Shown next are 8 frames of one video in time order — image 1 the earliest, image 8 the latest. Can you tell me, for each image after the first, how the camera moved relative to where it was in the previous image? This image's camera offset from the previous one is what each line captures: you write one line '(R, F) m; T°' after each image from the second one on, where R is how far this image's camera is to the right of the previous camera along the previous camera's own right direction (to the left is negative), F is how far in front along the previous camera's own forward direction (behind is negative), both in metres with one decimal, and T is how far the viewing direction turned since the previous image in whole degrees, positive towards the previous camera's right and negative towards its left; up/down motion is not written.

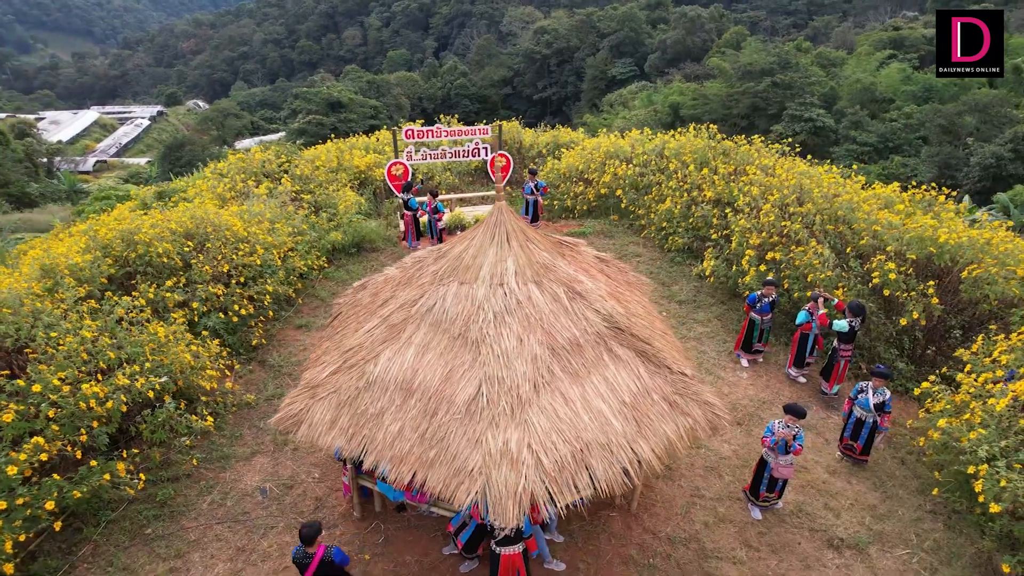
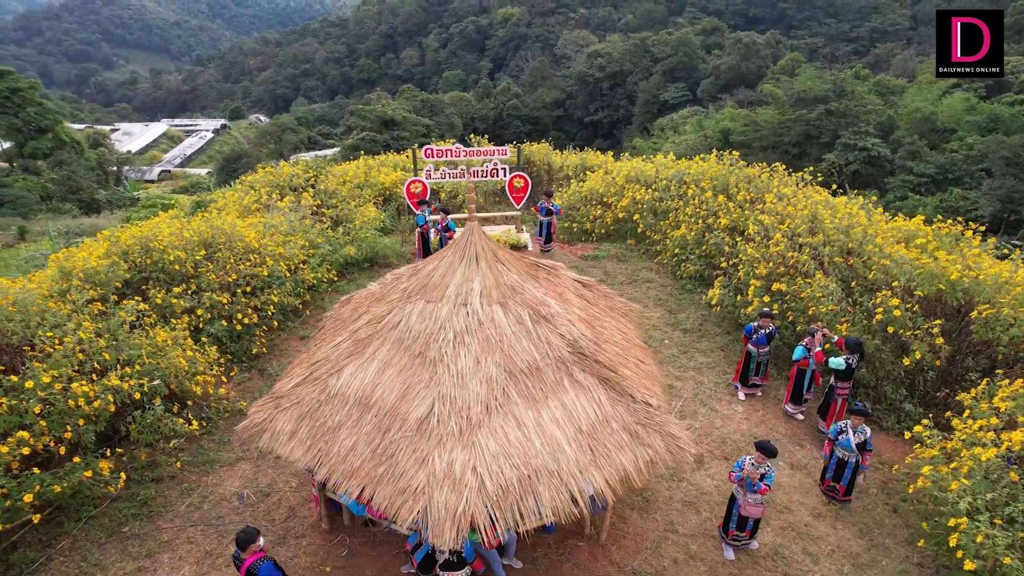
(+0.5, 0.0) m; -4°
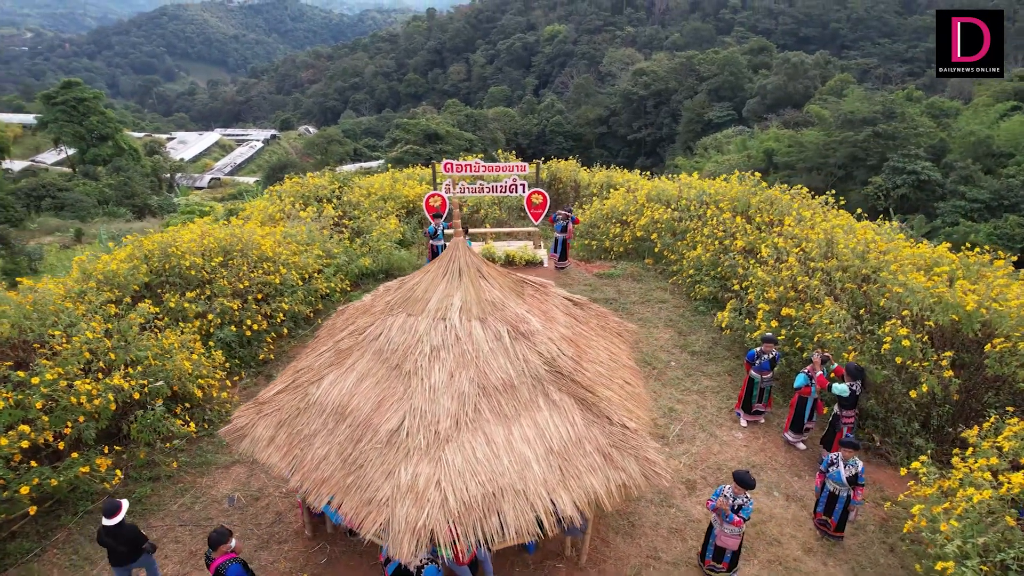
(+0.4, 0.0) m; -4°
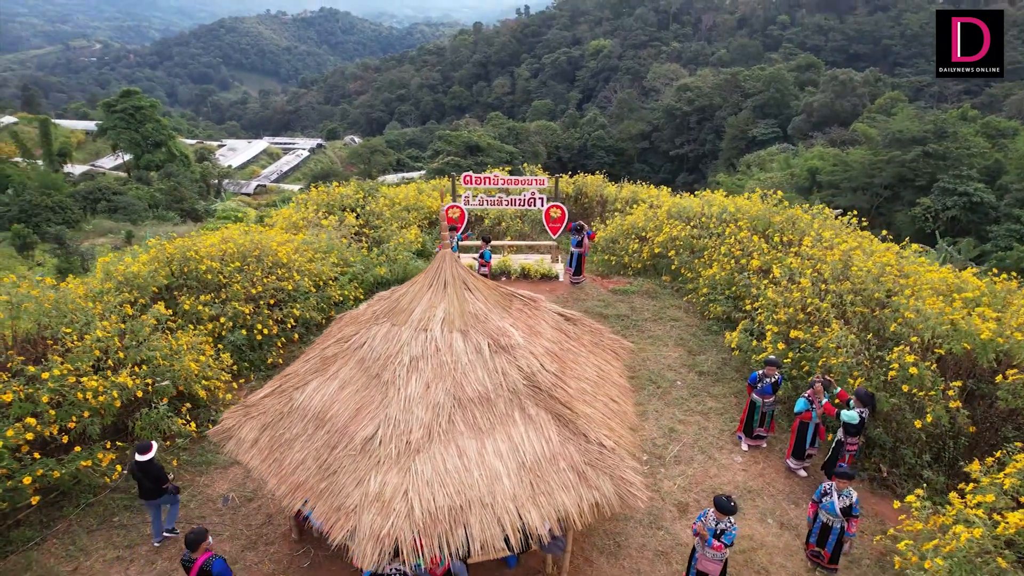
(+0.4, 0.0) m; -4°
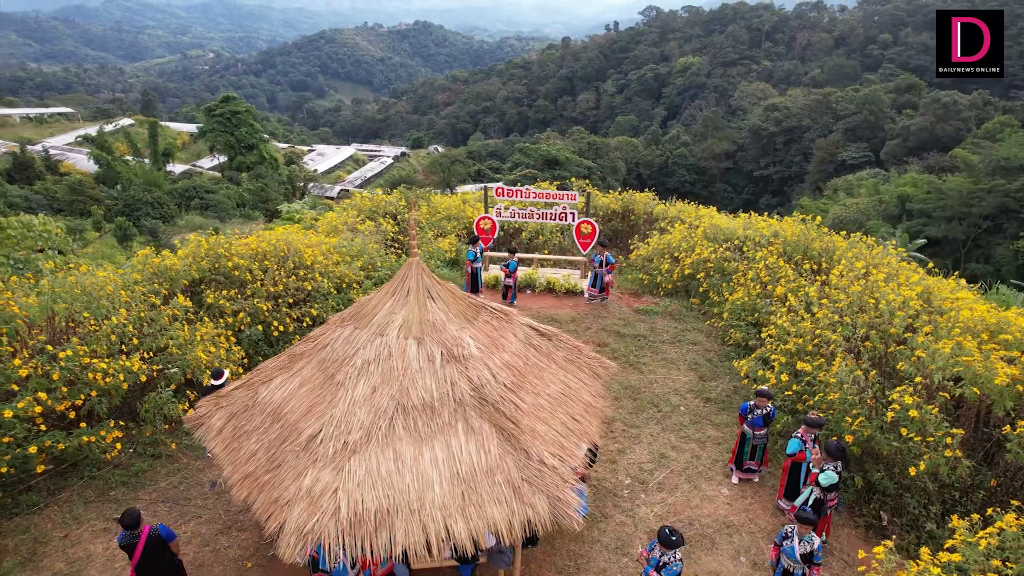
(+0.8, 0.0) m; -7°
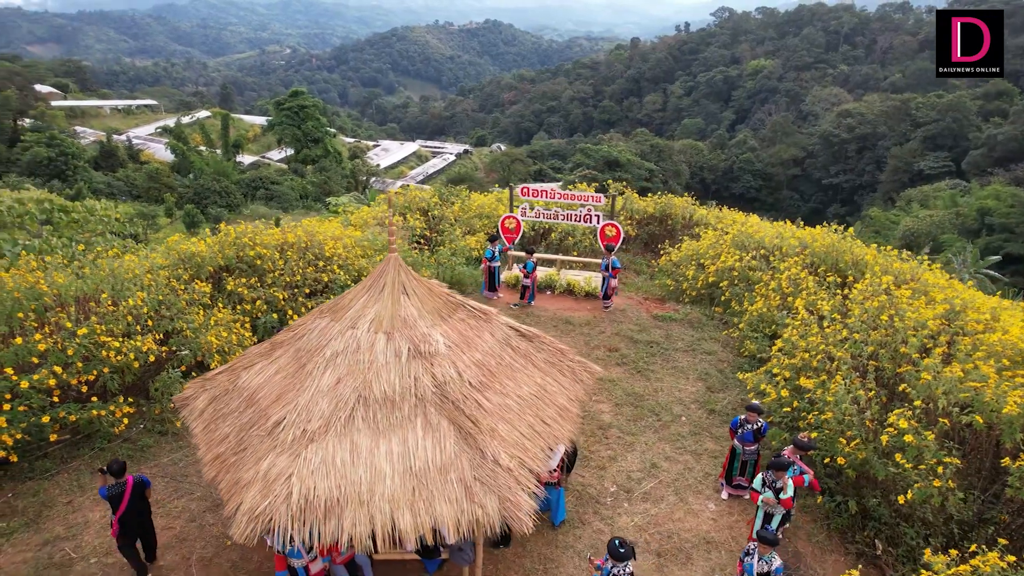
(+0.6, 0.0) m; -5°
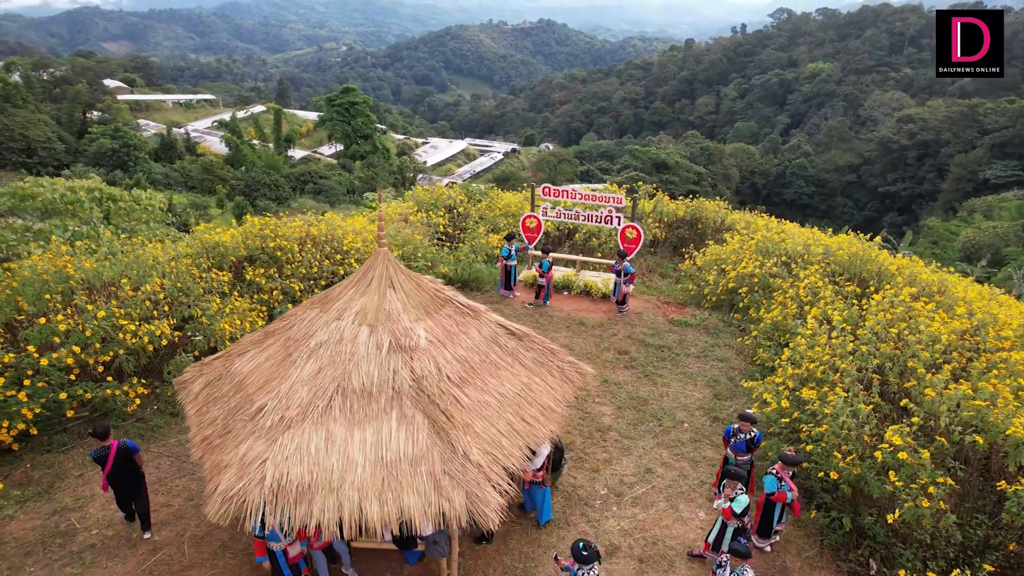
(+0.4, 0.0) m; -4°
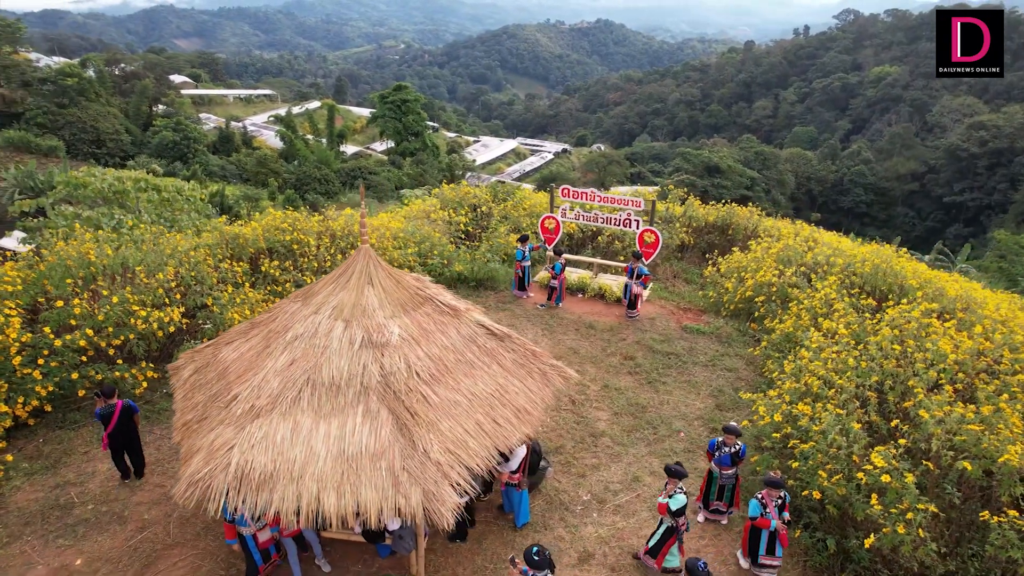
(+0.5, 0.0) m; -4°
